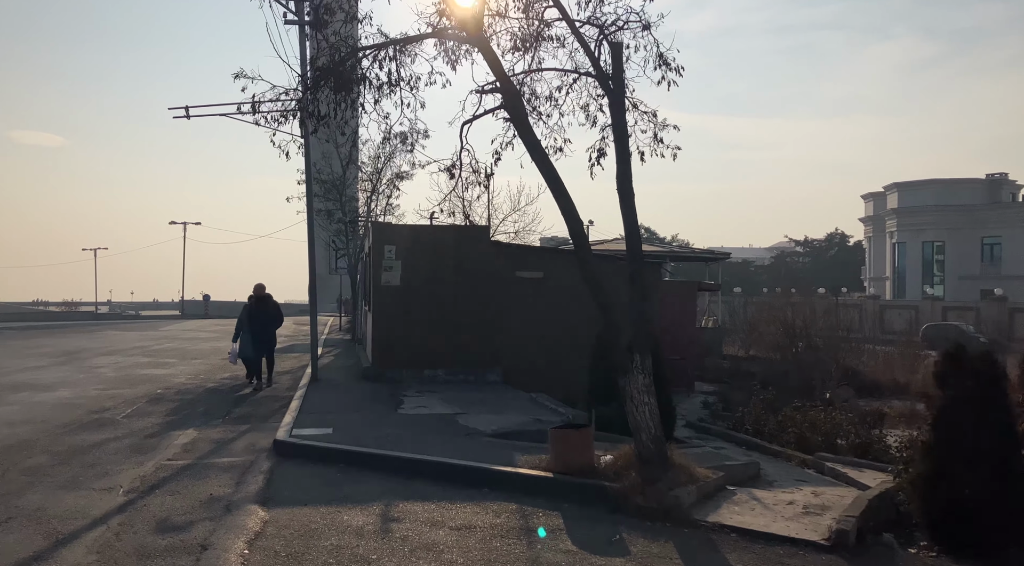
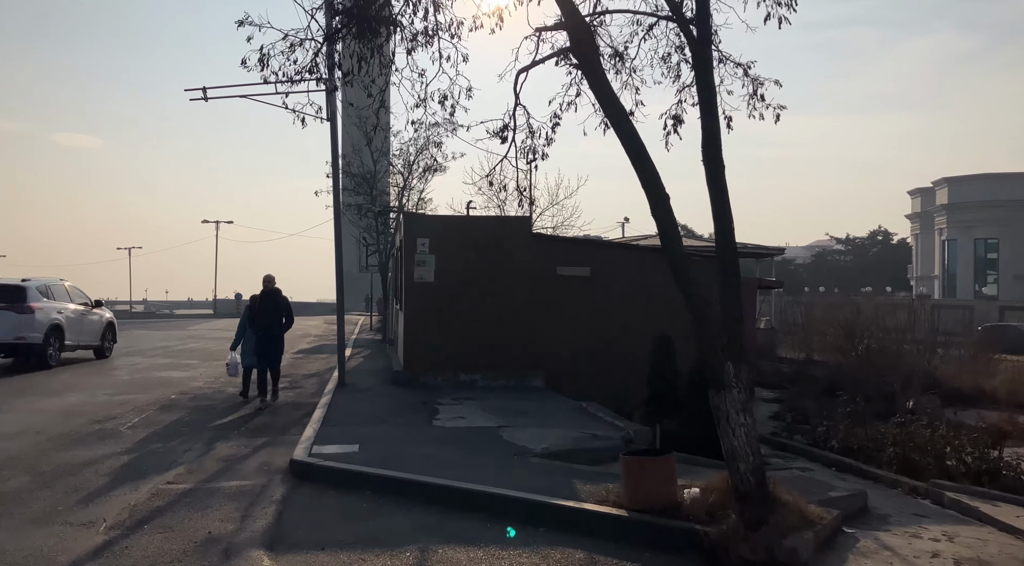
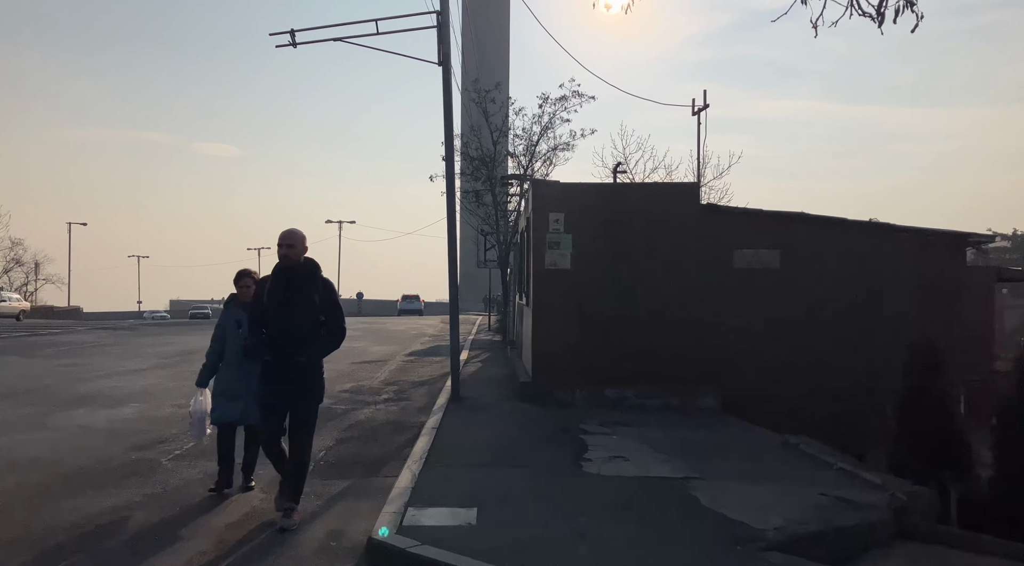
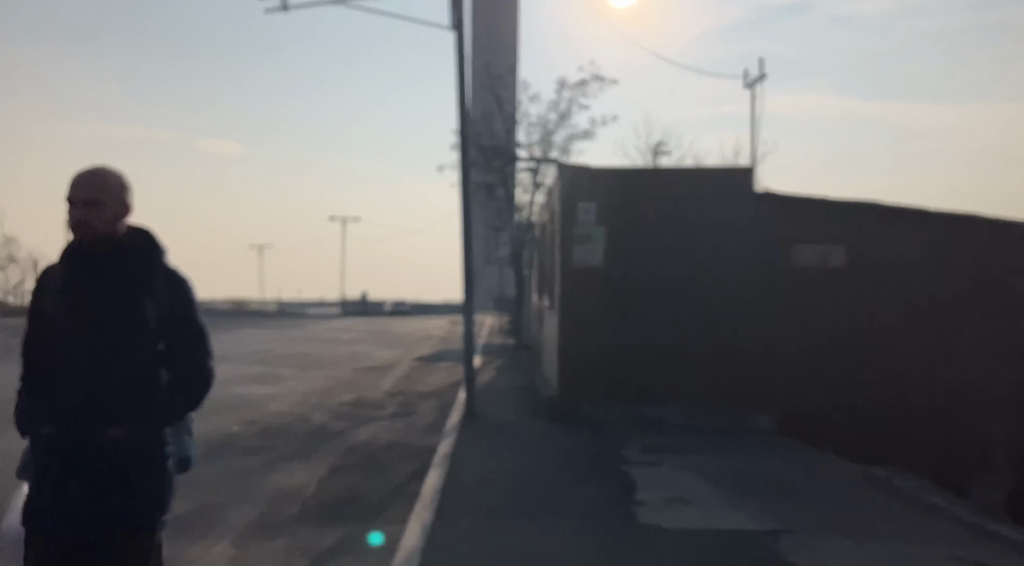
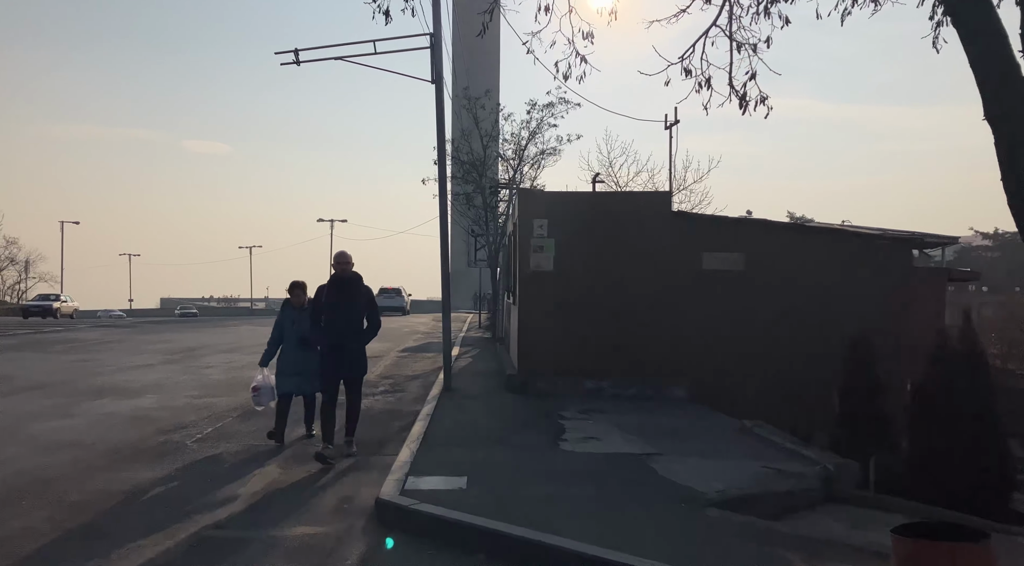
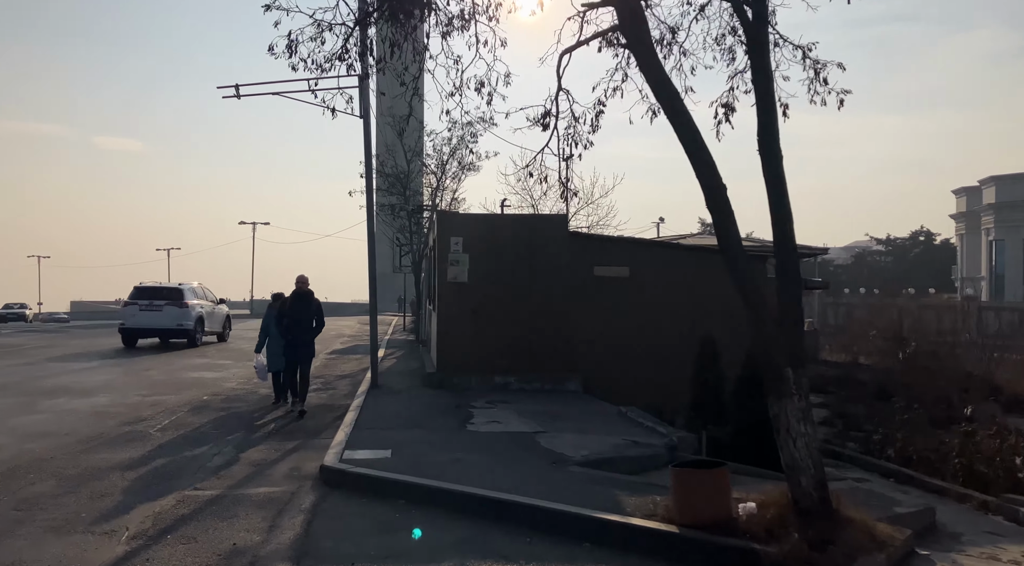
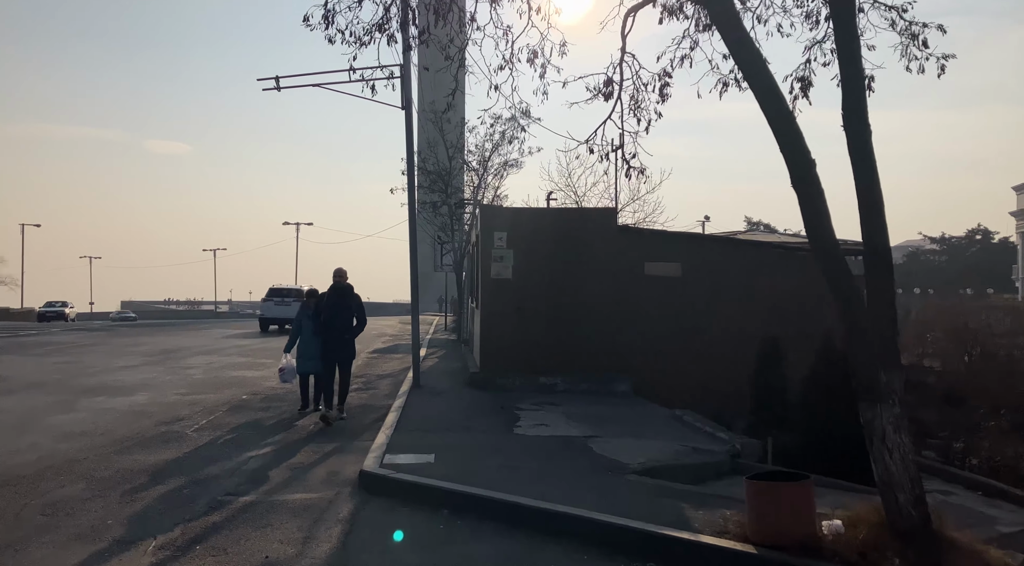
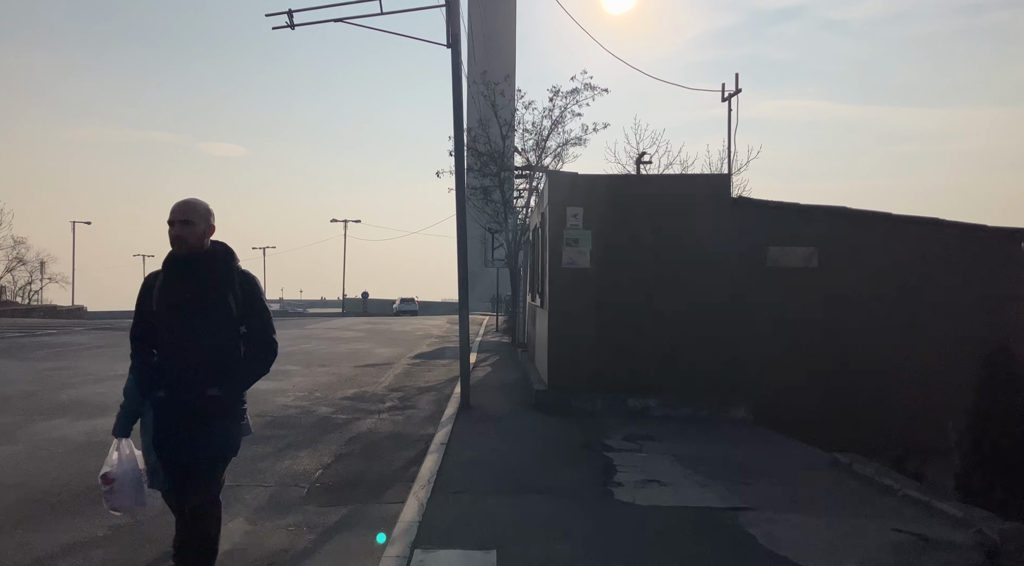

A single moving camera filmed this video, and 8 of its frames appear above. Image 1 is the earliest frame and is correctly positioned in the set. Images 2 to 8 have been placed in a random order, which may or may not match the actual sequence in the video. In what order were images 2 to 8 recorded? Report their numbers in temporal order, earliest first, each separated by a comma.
2, 6, 7, 5, 3, 8, 4
